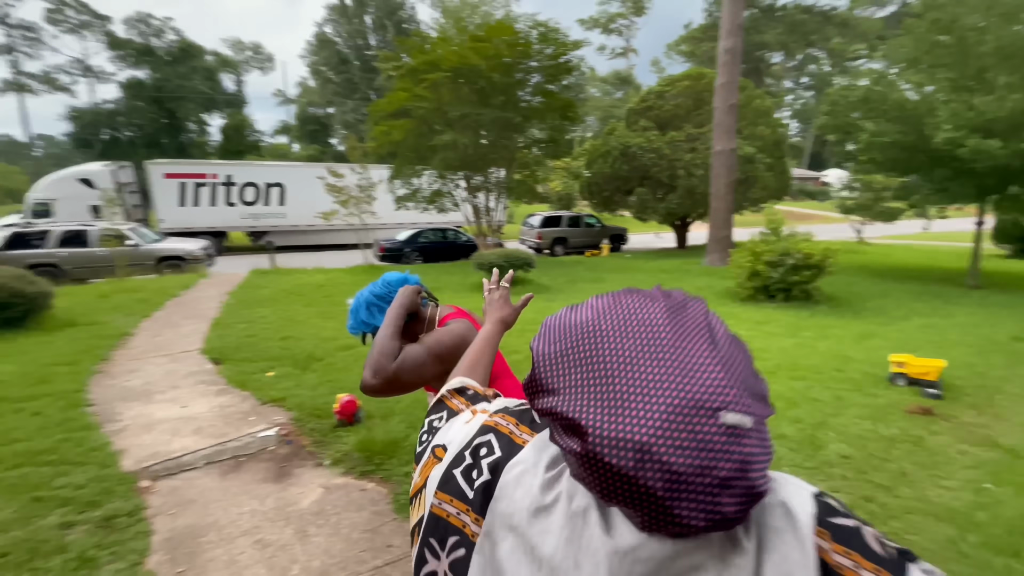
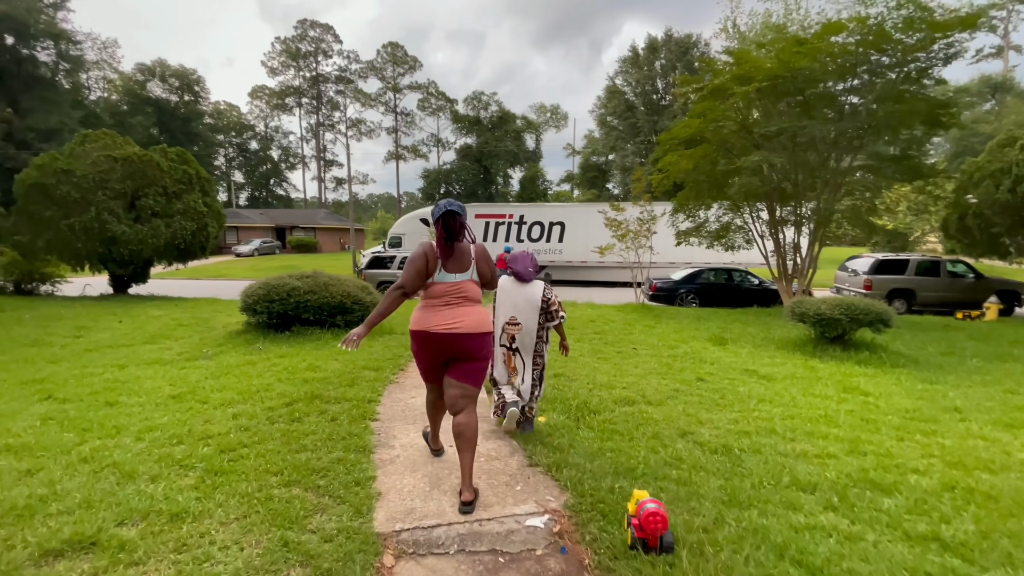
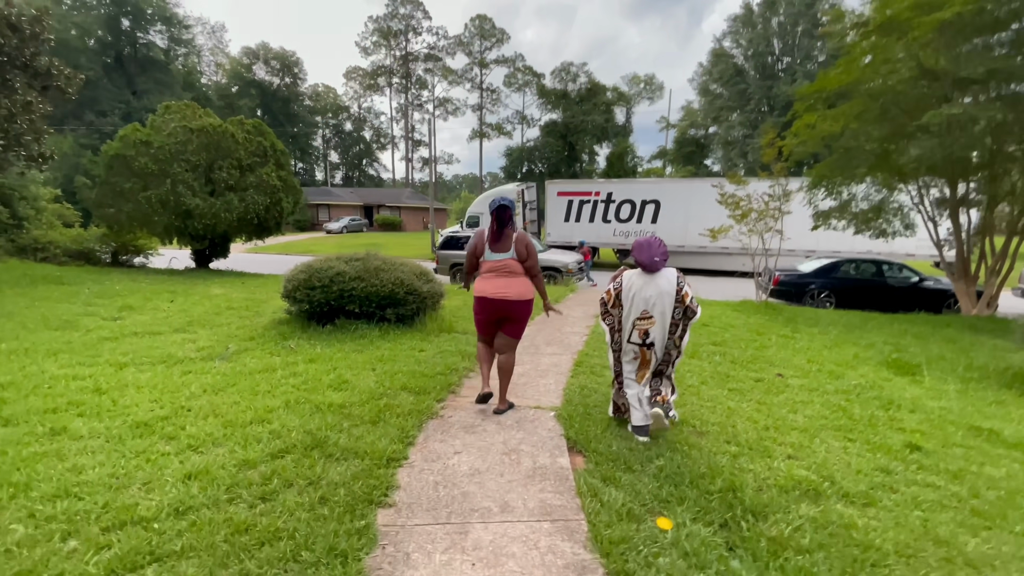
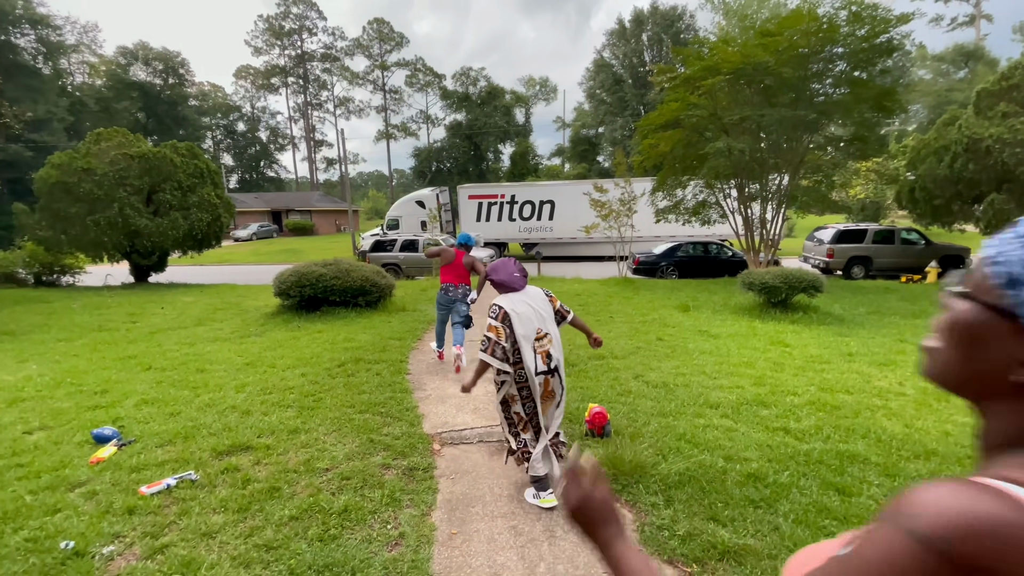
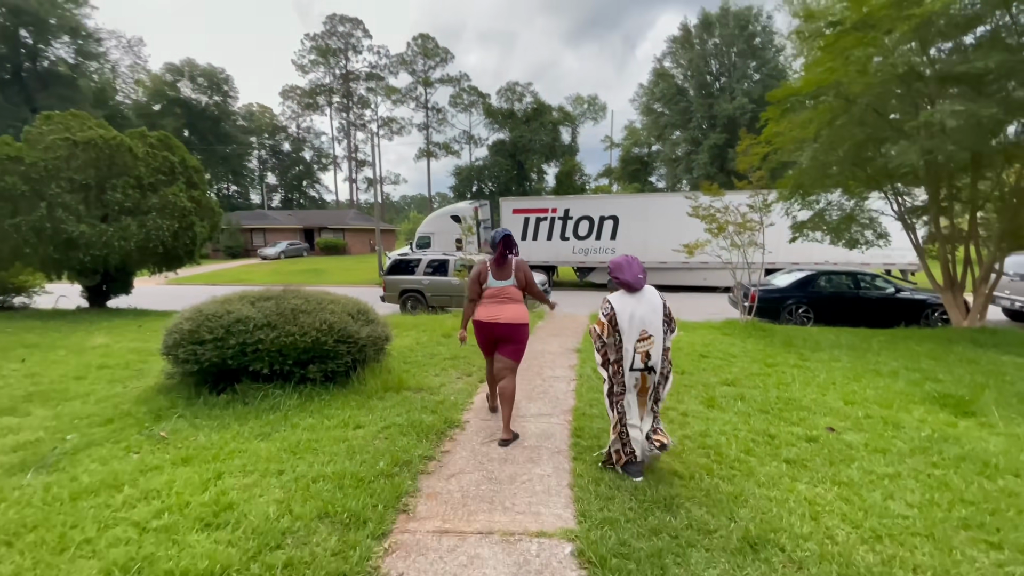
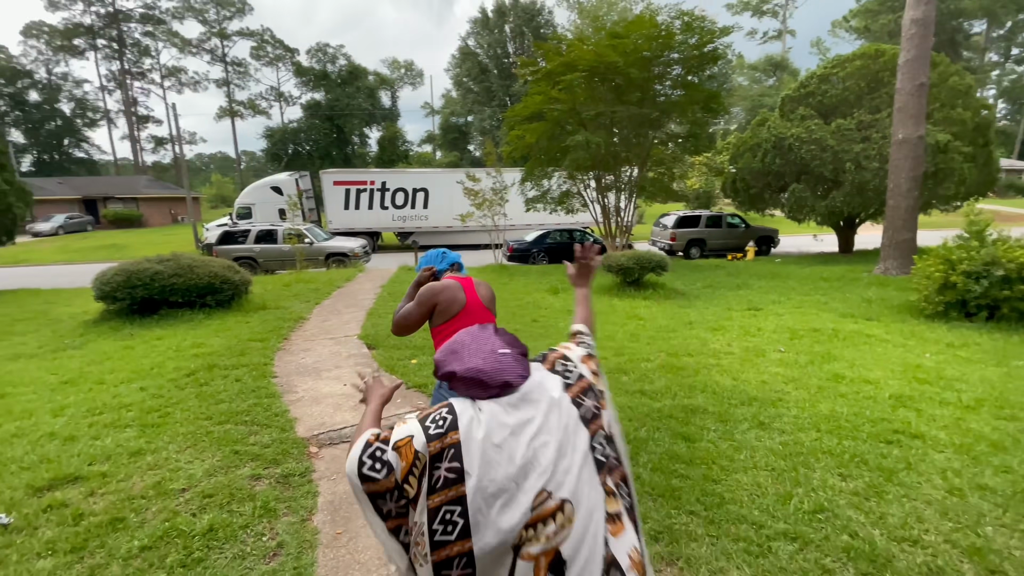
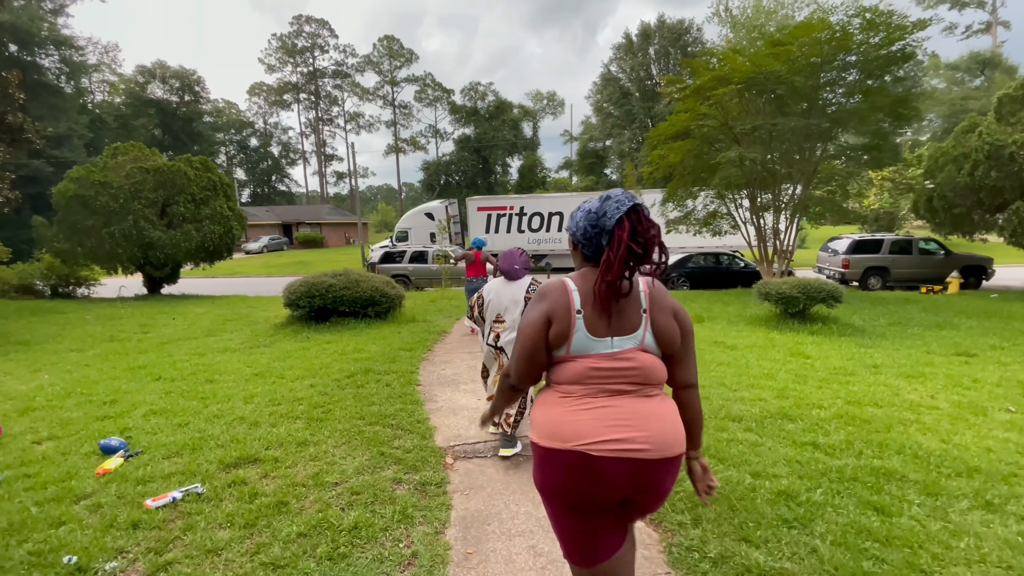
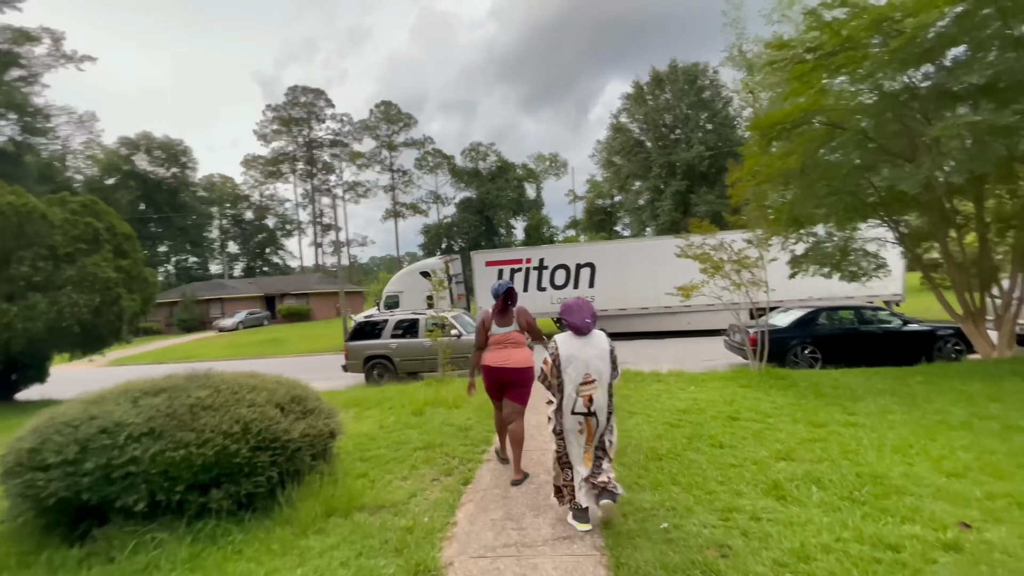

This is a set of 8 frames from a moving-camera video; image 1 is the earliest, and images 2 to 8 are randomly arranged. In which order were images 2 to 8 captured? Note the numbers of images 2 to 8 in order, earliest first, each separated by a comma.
6, 4, 7, 2, 3, 5, 8
